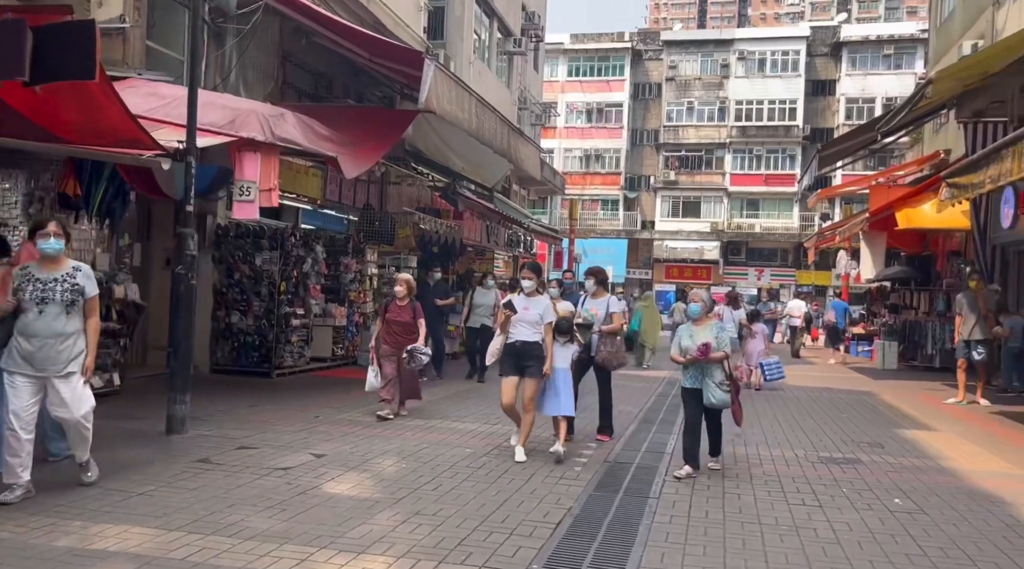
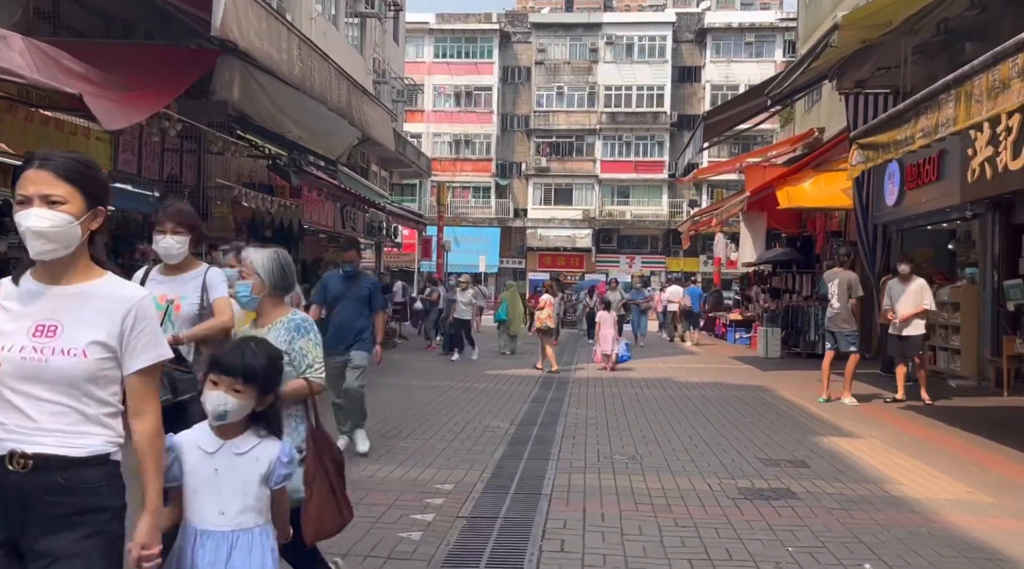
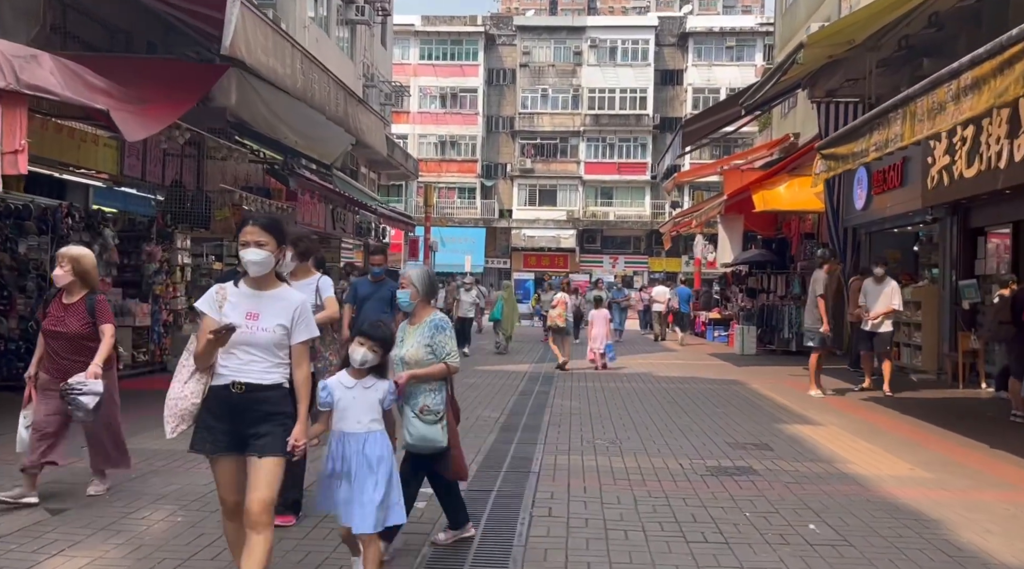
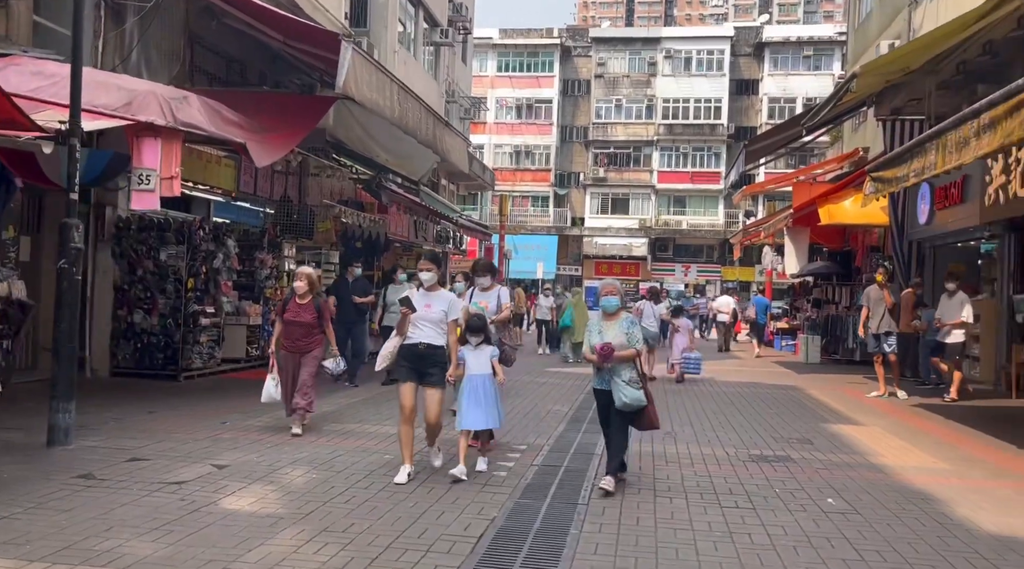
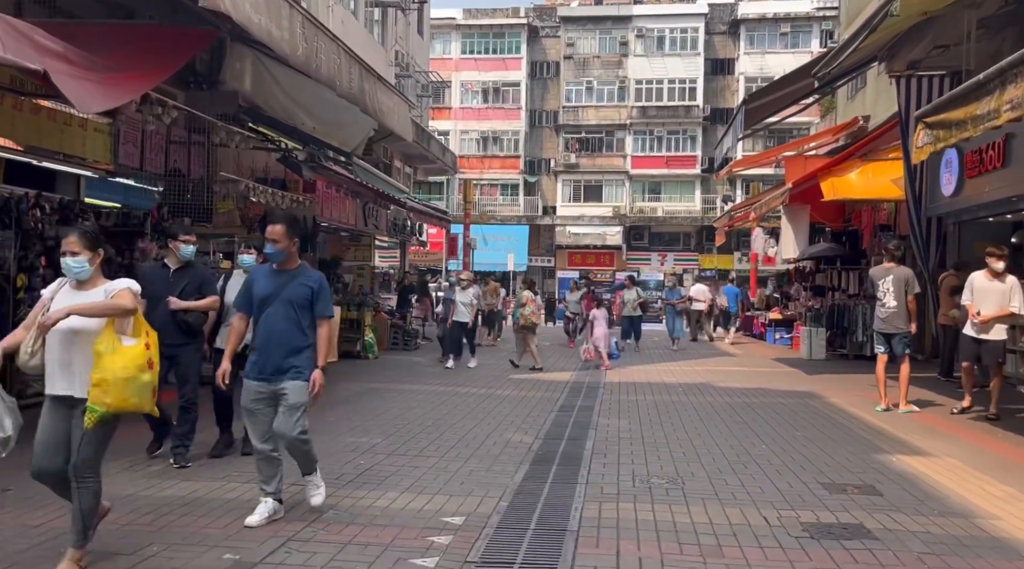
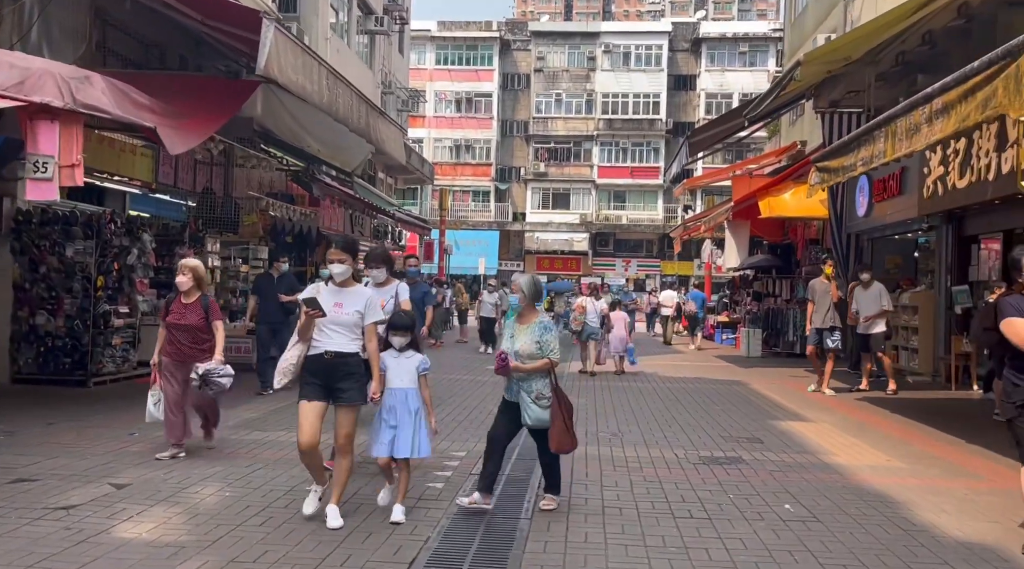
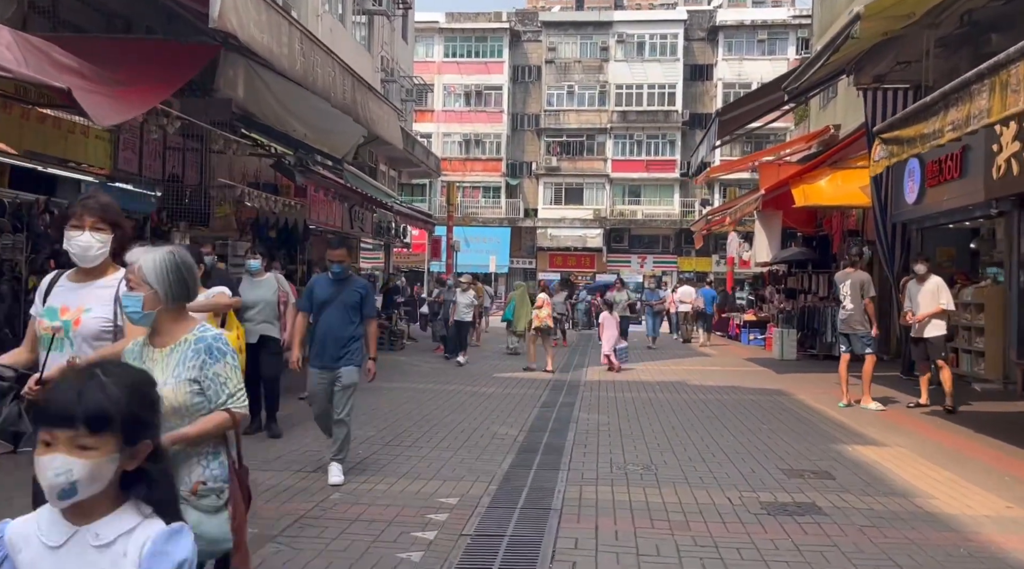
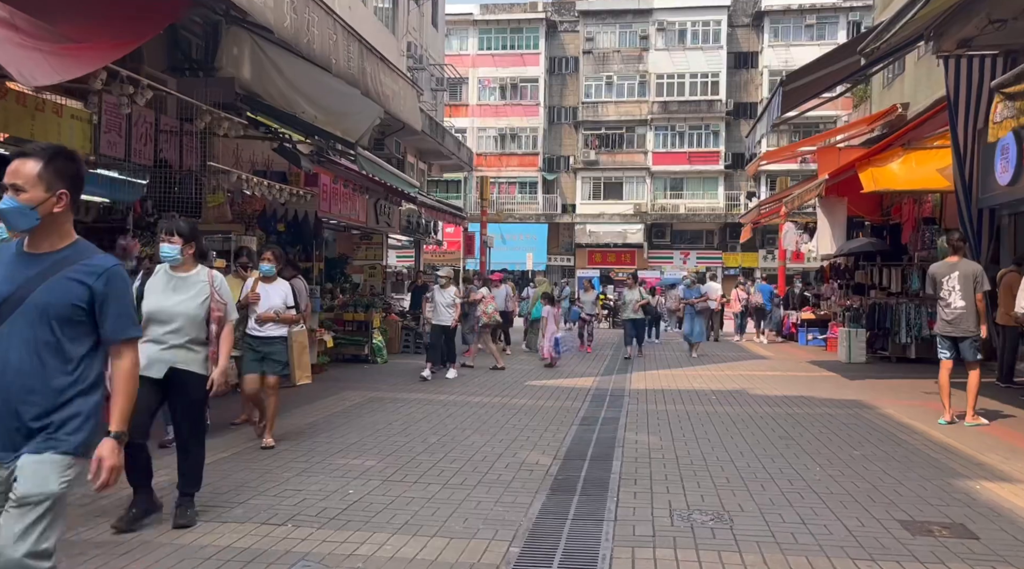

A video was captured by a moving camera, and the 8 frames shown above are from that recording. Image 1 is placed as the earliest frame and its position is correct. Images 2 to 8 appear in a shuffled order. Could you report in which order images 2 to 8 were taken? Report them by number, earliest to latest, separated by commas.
4, 6, 3, 2, 7, 5, 8
